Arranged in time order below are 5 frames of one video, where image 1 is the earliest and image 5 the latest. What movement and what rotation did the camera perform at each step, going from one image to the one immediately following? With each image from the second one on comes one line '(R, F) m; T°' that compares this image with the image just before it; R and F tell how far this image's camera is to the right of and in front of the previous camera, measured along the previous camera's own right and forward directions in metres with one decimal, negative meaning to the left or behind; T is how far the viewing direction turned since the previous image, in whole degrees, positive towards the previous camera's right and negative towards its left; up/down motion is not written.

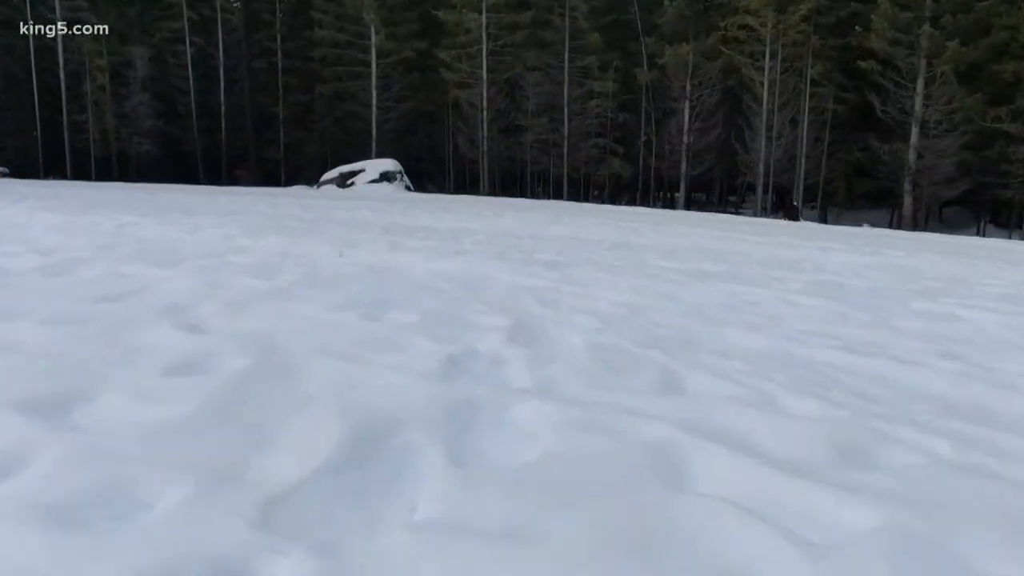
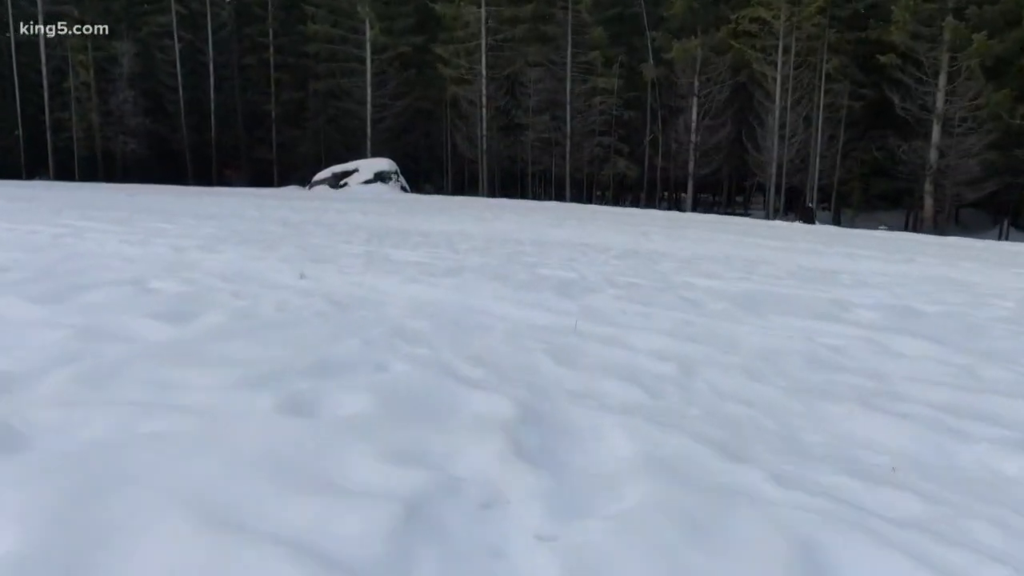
(0.0, +1.1) m; 0°
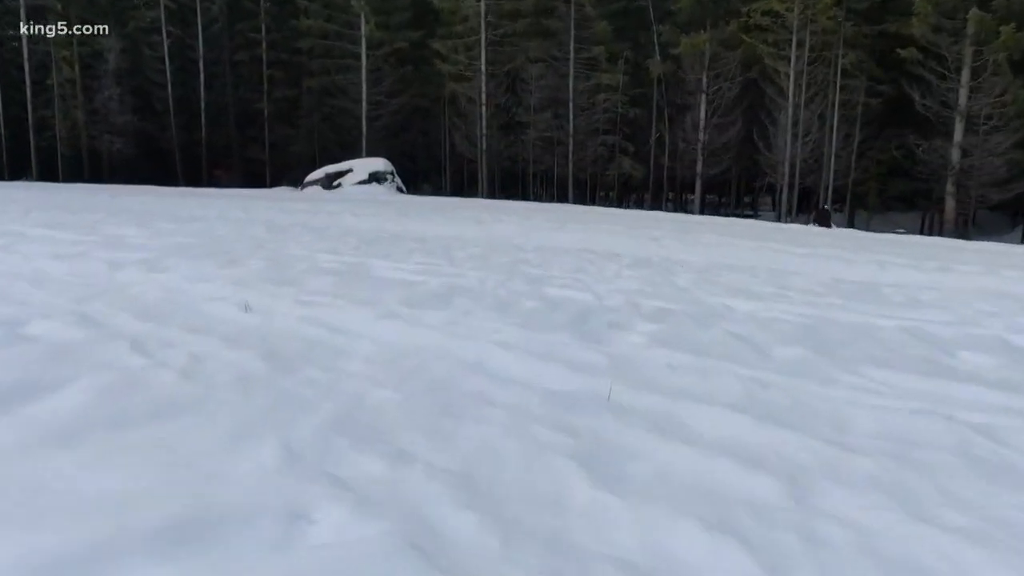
(0.0, +1.0) m; 0°
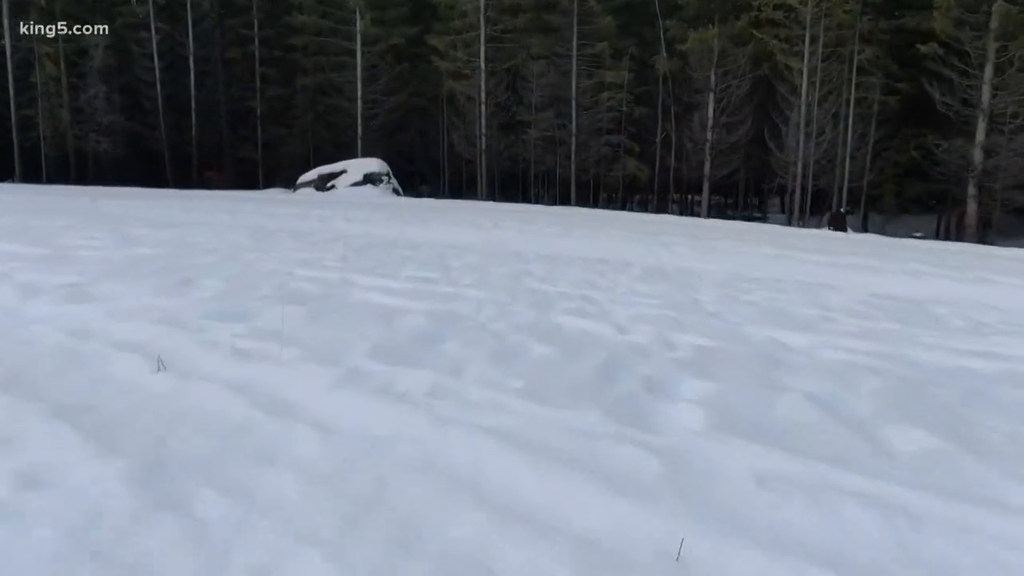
(0.0, +0.9) m; 0°
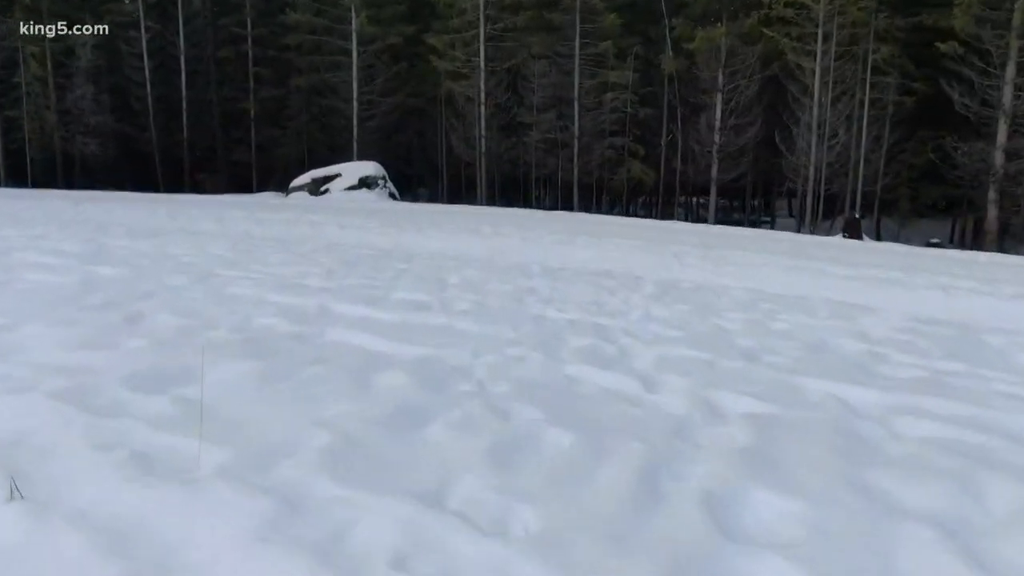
(0.0, +0.8) m; 0°
